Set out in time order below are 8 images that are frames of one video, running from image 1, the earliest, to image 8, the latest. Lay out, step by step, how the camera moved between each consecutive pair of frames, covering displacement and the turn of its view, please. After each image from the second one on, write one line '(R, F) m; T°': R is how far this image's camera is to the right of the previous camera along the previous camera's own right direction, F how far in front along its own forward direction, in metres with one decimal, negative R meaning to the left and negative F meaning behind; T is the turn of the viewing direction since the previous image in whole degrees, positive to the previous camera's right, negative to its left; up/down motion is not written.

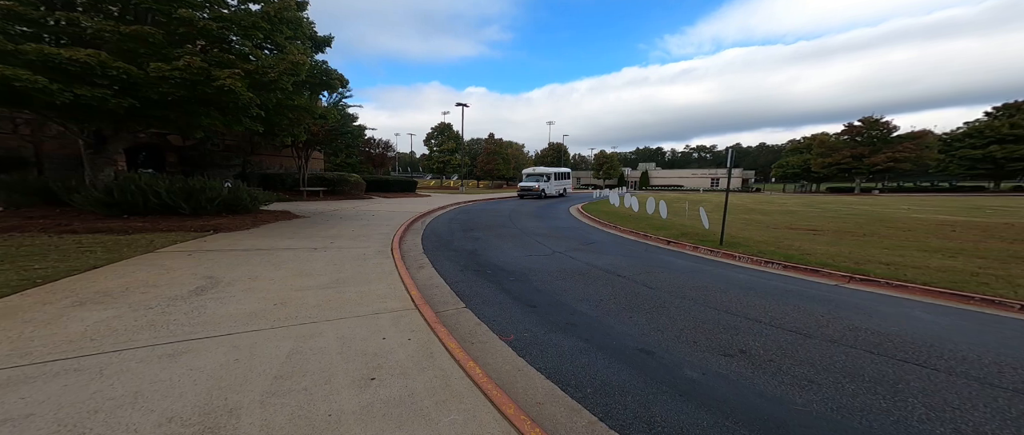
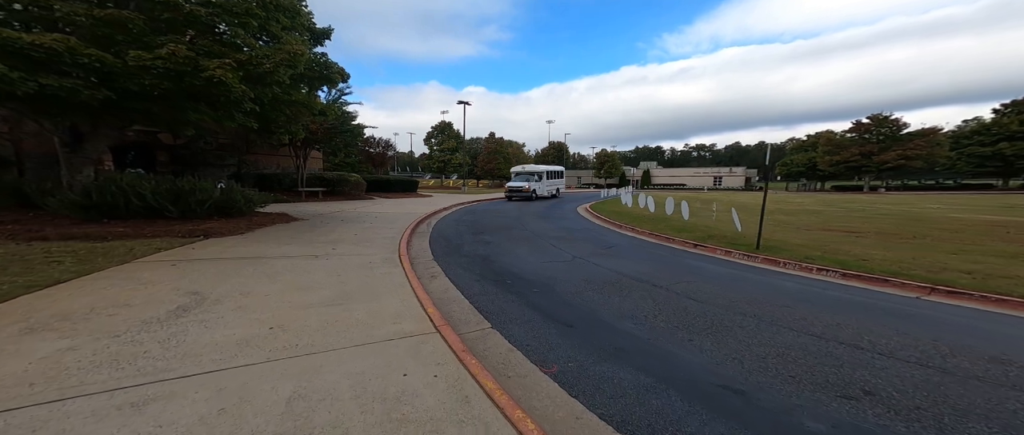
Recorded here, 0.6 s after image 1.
(-0.4, +0.7) m; 0°
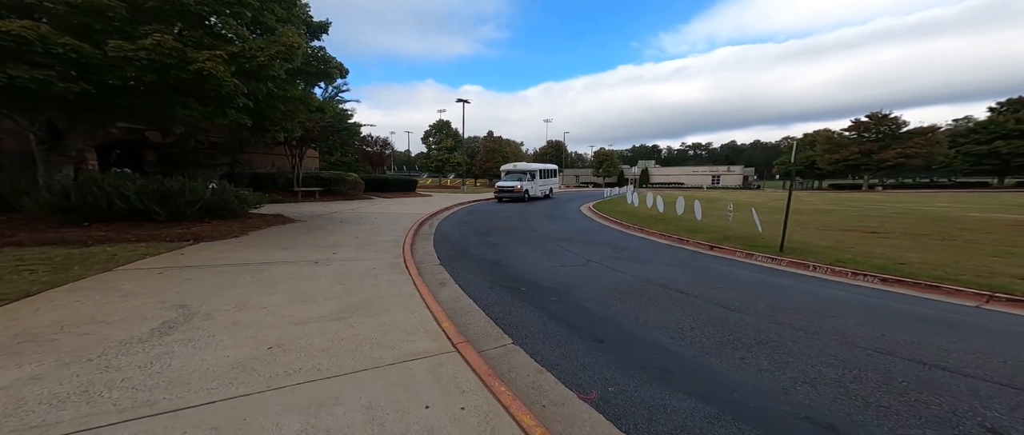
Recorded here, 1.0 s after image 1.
(-0.3, +0.4) m; +1°
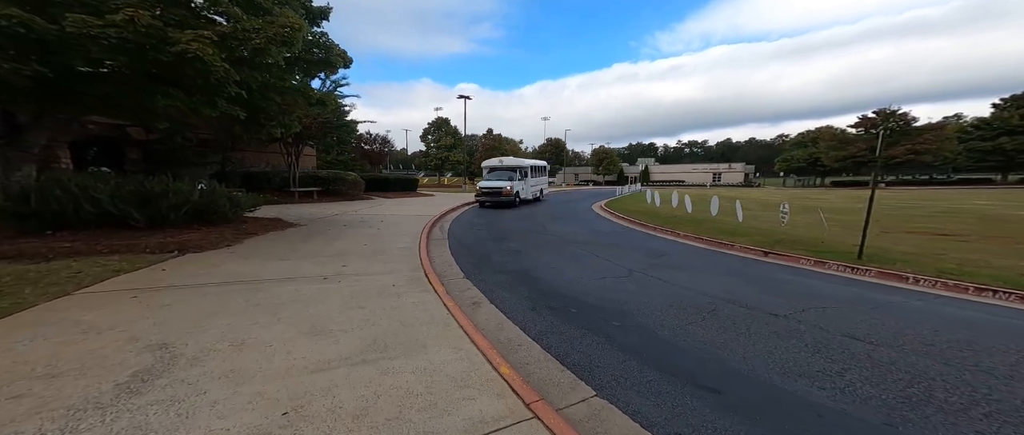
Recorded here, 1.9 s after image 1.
(-0.7, +1.0) m; +1°
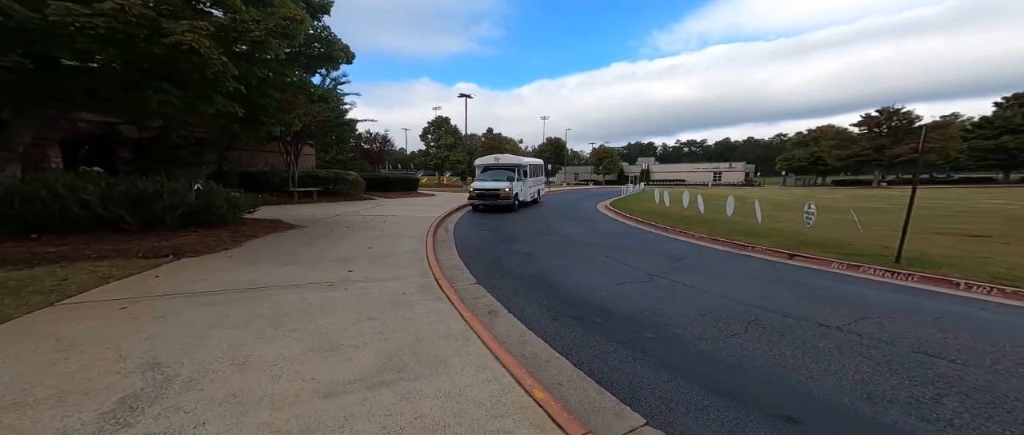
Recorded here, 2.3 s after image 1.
(-0.3, +0.4) m; 0°
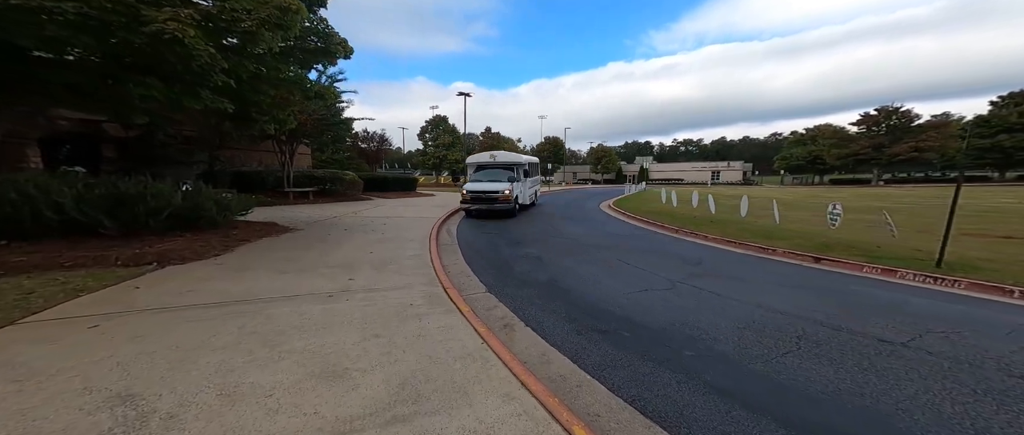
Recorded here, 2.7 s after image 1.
(-0.3, +0.4) m; +1°
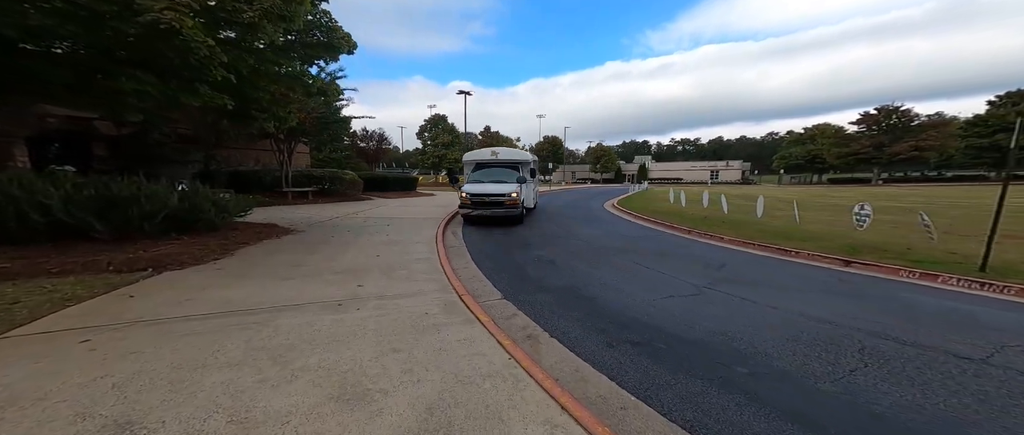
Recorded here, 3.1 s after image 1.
(-0.3, +0.3) m; 0°
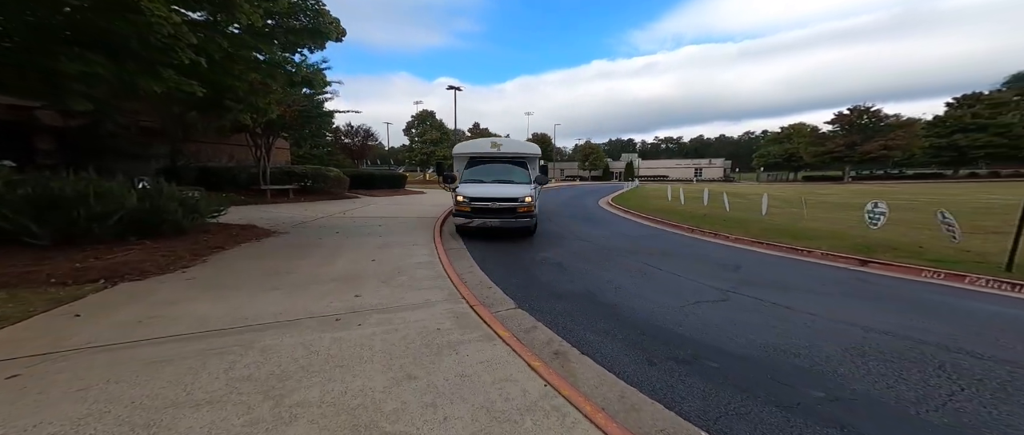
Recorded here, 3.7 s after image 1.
(-0.4, +0.5) m; +3°
